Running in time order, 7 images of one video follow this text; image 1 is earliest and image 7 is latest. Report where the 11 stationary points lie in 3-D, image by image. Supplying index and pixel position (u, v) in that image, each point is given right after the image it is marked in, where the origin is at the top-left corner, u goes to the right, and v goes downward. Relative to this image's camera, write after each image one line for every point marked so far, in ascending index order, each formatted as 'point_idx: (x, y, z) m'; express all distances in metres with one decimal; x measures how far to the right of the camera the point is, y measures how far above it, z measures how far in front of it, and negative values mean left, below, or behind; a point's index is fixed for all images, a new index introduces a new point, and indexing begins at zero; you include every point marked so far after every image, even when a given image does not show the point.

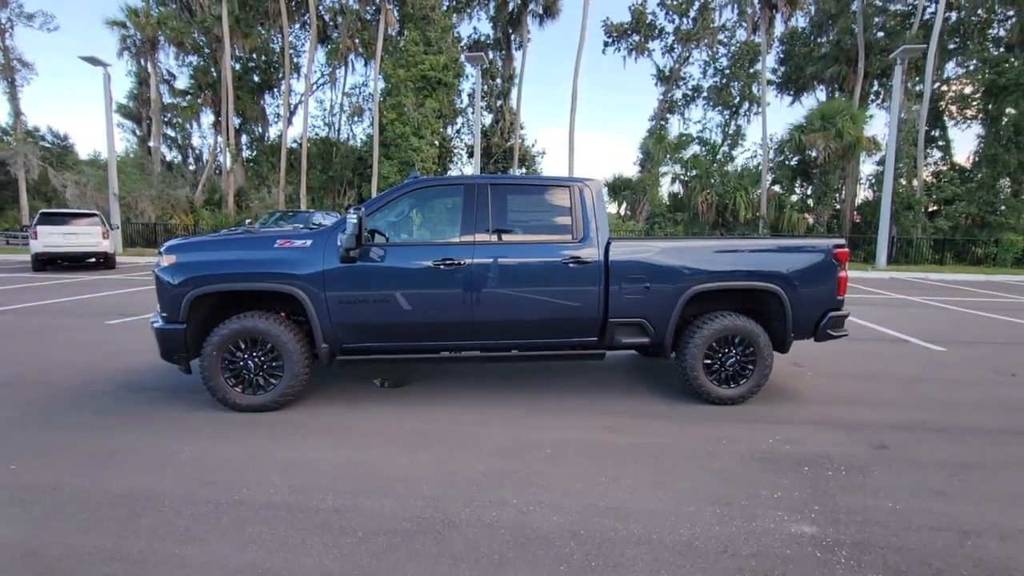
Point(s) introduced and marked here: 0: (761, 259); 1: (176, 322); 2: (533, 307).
0: (+2.5, +0.3, +5.1) m
1: (-3.1, -0.3, +4.7) m
2: (+0.2, -0.2, +5.0) m
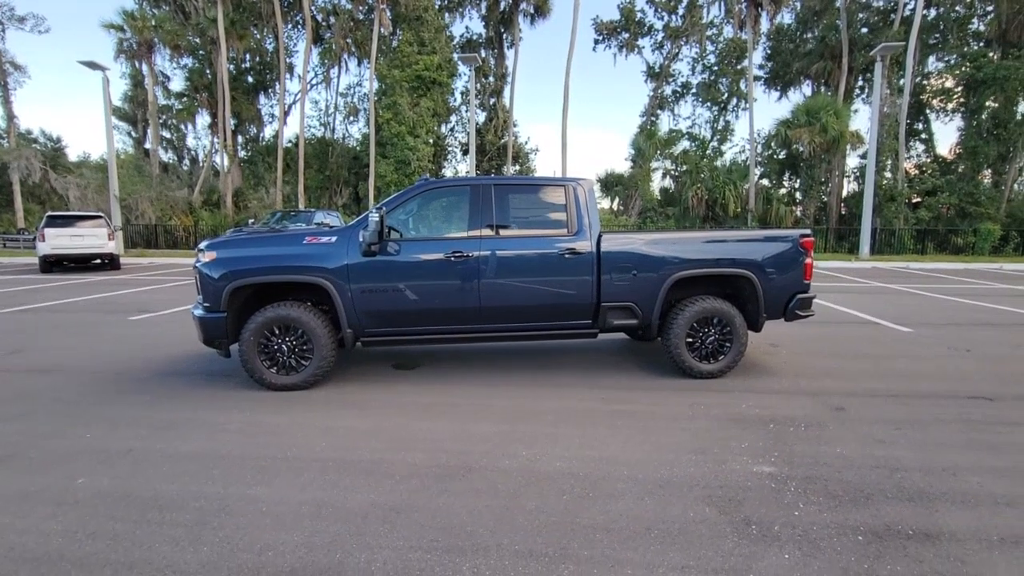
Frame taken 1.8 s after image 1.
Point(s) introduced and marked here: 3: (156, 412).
0: (+2.5, +0.5, +5.7) m
1: (-3.0, -0.2, +5.3) m
2: (+0.2, 0.0, +5.6) m
3: (-3.3, -1.2, +4.8) m
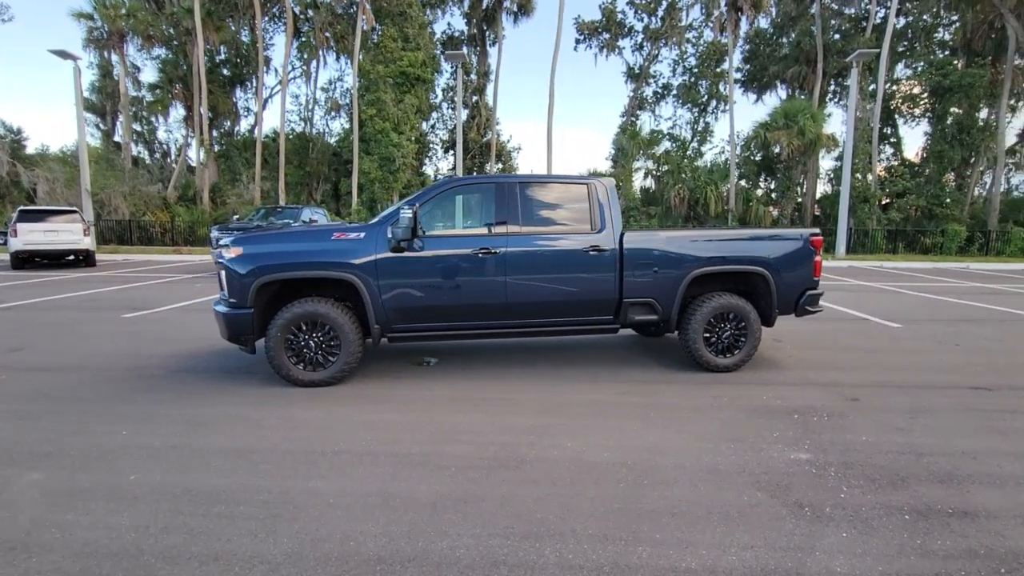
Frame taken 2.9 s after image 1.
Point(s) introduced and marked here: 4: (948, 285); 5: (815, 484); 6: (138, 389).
0: (+2.8, +0.5, +5.9) m
1: (-2.7, -0.2, +5.2) m
2: (+0.5, 0.0, +5.7) m
3: (-3.0, -1.1, +4.8) m
4: (+12.6, +0.1, +14.9) m
5: (+2.0, -1.3, +3.4) m
6: (-3.9, -1.1, +5.3) m
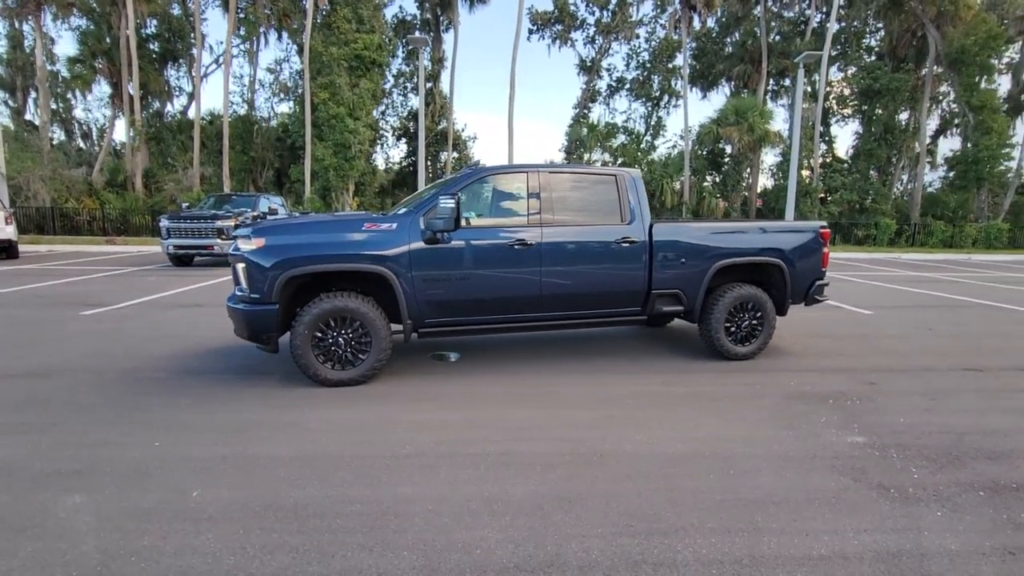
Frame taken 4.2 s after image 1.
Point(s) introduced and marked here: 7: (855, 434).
0: (+3.1, +0.6, +6.1) m
1: (-2.3, -0.1, +4.9) m
2: (+0.9, +0.1, +5.7) m
3: (-2.5, -1.1, +4.4) m
4: (+11.9, +0.4, +16.1) m
5: (+2.6, -1.2, +3.6) m
6: (-3.5, -1.0, +4.8) m
7: (+2.8, -1.2, +4.2) m
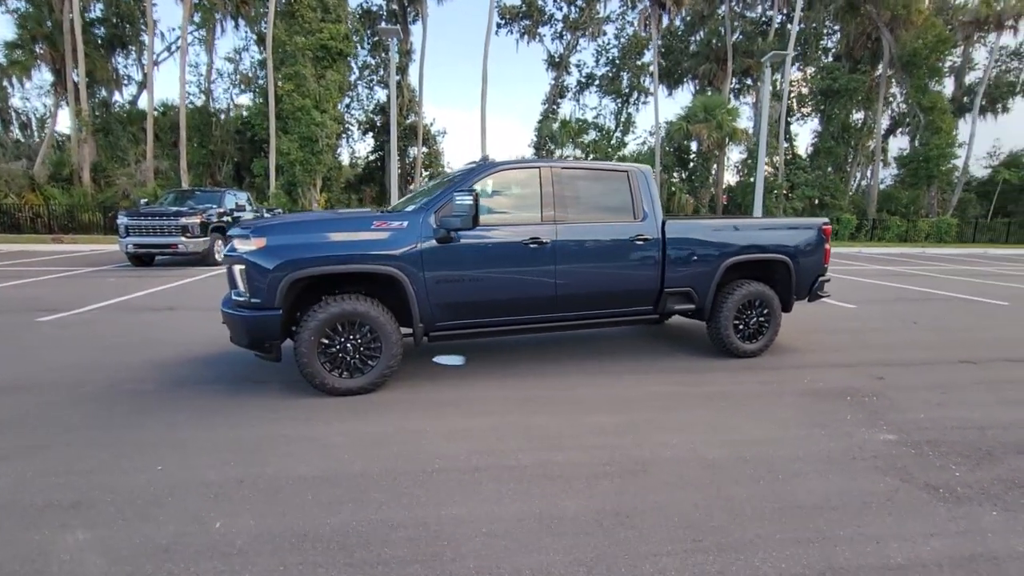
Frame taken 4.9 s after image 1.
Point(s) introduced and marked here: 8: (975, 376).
0: (+3.1, +0.6, +6.2) m
1: (-2.1, -0.2, +4.5) m
2: (+1.0, +0.1, +5.5) m
3: (-2.3, -1.1, +4.0) m
4: (+11.3, +0.6, +16.7) m
5: (+2.9, -1.2, +3.6) m
6: (-3.3, -1.0, +4.4) m
7: (+3.0, -1.2, +4.2) m
8: (+5.1, -1.0, +5.7) m
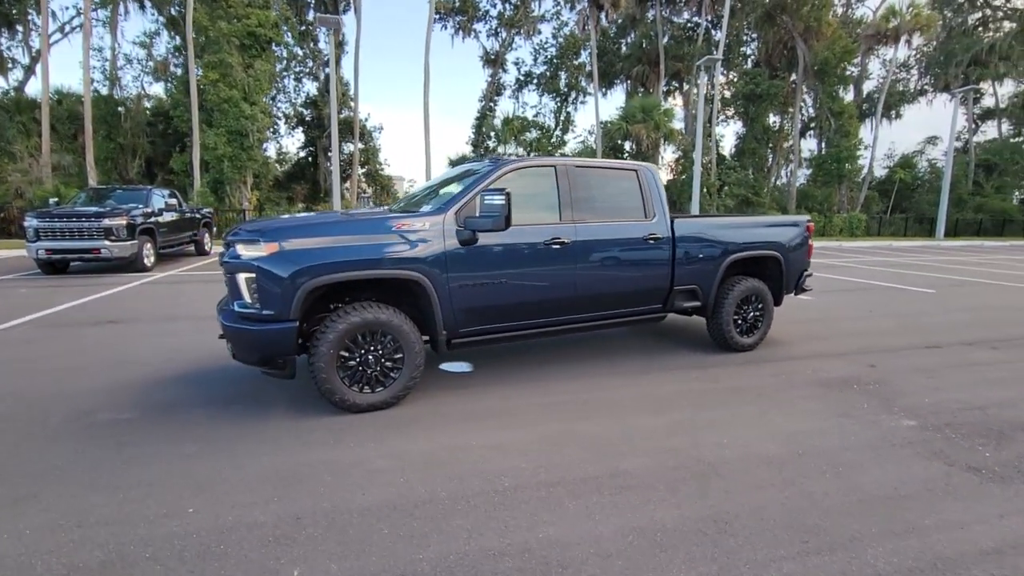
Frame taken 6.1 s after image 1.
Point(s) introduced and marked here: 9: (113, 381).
0: (+3.2, +0.7, +6.4) m
1: (-1.8, -0.2, +4.1) m
2: (+1.1, +0.1, +5.5) m
3: (-1.9, -1.2, +3.6) m
4: (+9.8, +0.9, +17.9) m
5: (+3.3, -1.2, +3.8) m
6: (-2.9, -1.2, +3.8) m
7: (+3.3, -1.1, +4.4) m
8: (+5.2, -0.9, +6.2) m
9: (-4.0, -0.9, +5.2) m
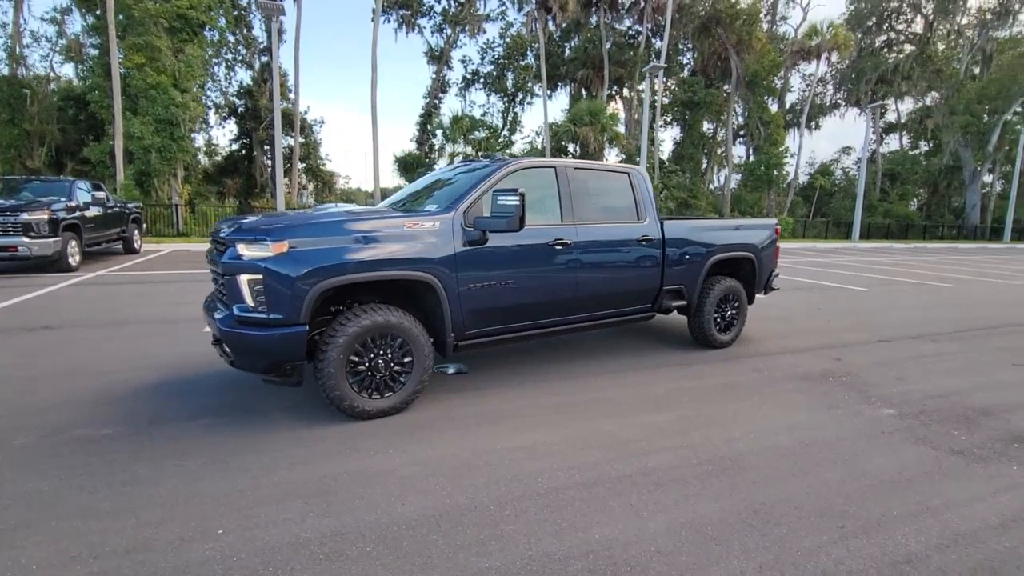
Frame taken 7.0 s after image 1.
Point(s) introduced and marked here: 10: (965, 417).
0: (+3.0, +0.7, +6.7) m
1: (-1.7, -0.3, +3.8) m
2: (+1.1, +0.1, +5.6) m
3: (-1.7, -1.2, +3.3) m
4: (+8.3, +1.0, +18.9) m
5: (+3.5, -1.2, +4.2) m
6: (-2.7, -1.2, +3.5) m
7: (+3.4, -1.1, +4.8) m
8: (+5.1, -0.8, +6.8) m
9: (-4.0, -1.0, +4.7) m
10: (+4.0, -1.1, +4.6) m
